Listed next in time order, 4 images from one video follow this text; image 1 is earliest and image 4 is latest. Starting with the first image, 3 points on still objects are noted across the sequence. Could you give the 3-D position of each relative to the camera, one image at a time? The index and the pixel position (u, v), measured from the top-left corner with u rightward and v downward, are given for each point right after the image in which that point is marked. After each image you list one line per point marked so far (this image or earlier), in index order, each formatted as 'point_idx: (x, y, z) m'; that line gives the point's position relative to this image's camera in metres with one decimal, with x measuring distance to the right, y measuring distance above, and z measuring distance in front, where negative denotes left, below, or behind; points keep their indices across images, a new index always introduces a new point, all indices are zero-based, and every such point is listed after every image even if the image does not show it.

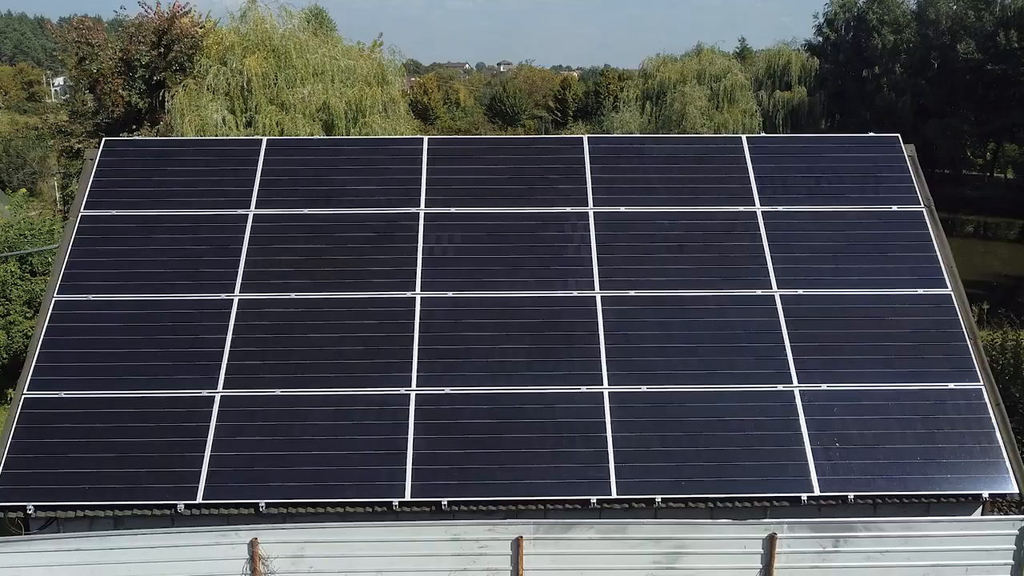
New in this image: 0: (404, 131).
0: (-1.9, +2.8, +13.7) m
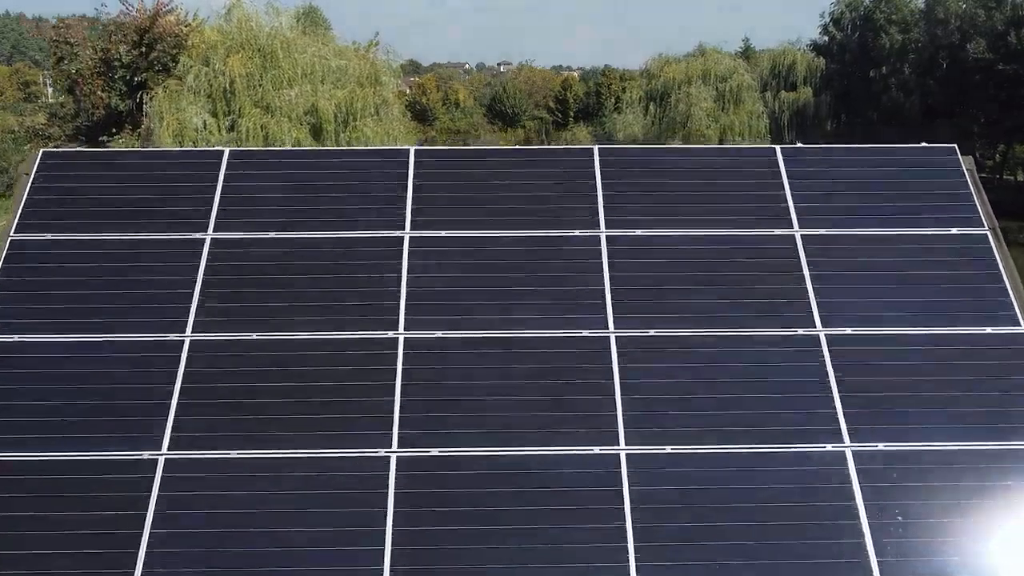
0: (-1.9, +2.6, +12.9) m
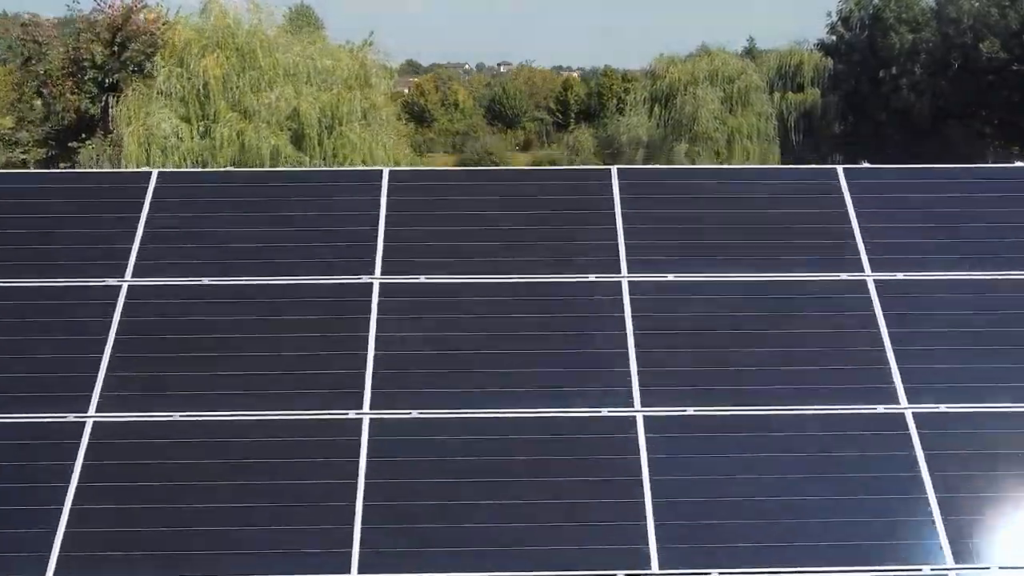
0: (-1.9, +2.3, +12.0) m
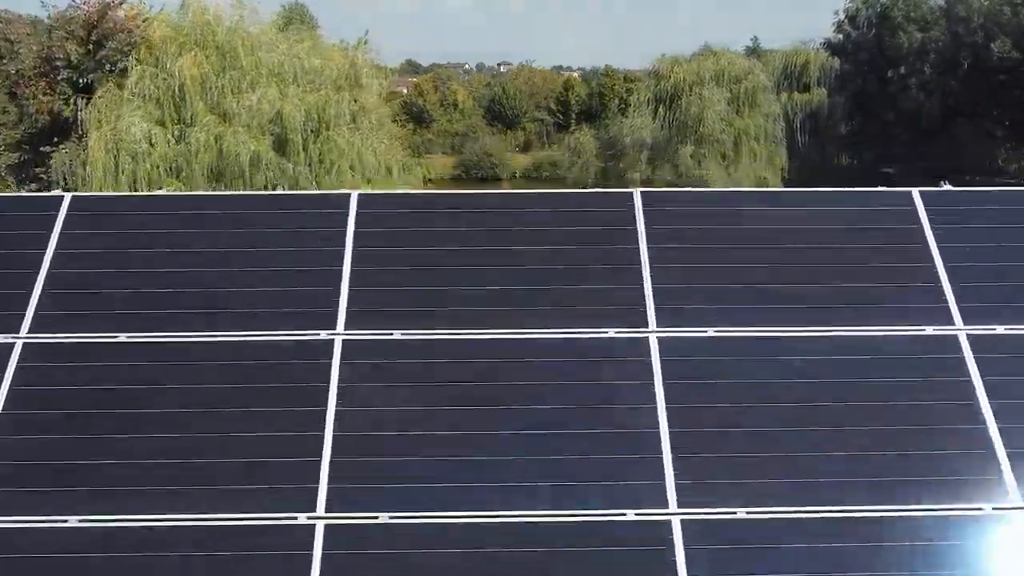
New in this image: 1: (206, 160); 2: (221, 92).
0: (-1.9, +2.1, +11.2) m
1: (-3.9, +1.6, +9.8) m
2: (-3.9, +2.7, +10.5) m
